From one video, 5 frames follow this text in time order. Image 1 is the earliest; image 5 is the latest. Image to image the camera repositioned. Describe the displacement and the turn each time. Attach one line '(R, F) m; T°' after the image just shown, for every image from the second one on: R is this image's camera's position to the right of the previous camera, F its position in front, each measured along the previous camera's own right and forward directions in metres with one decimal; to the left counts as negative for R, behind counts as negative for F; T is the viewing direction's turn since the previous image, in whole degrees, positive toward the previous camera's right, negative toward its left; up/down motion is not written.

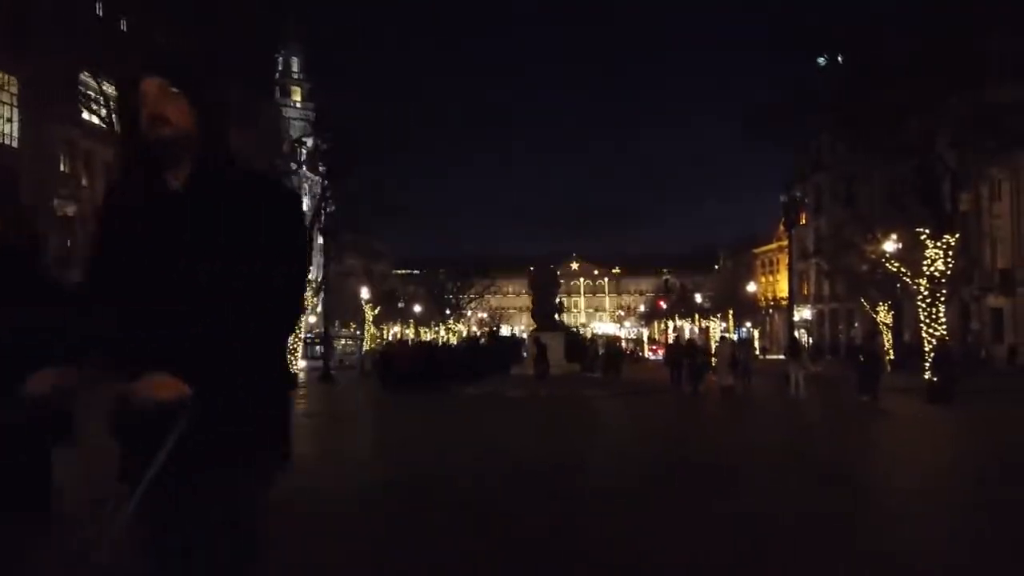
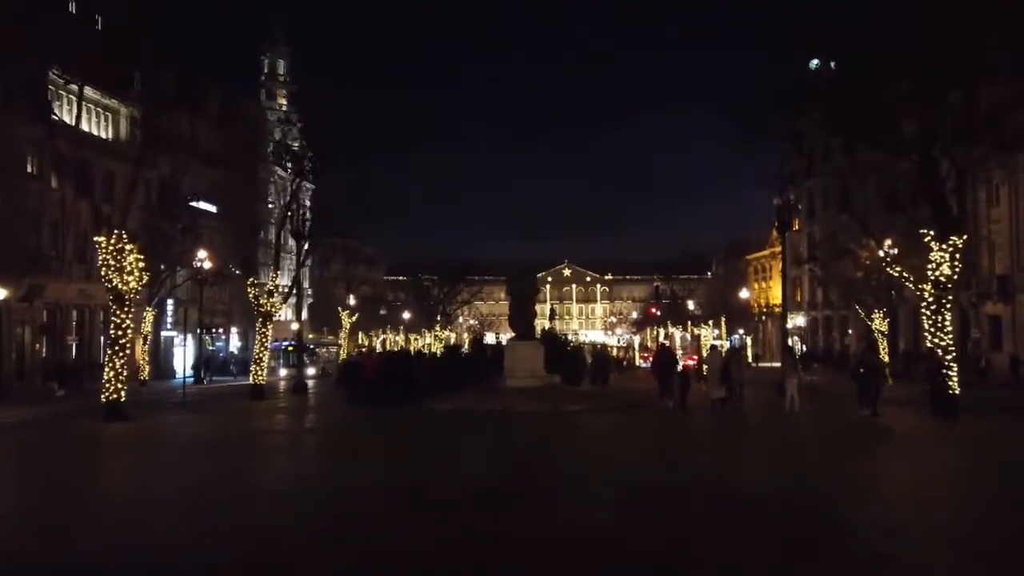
(+0.2, +1.0) m; 0°
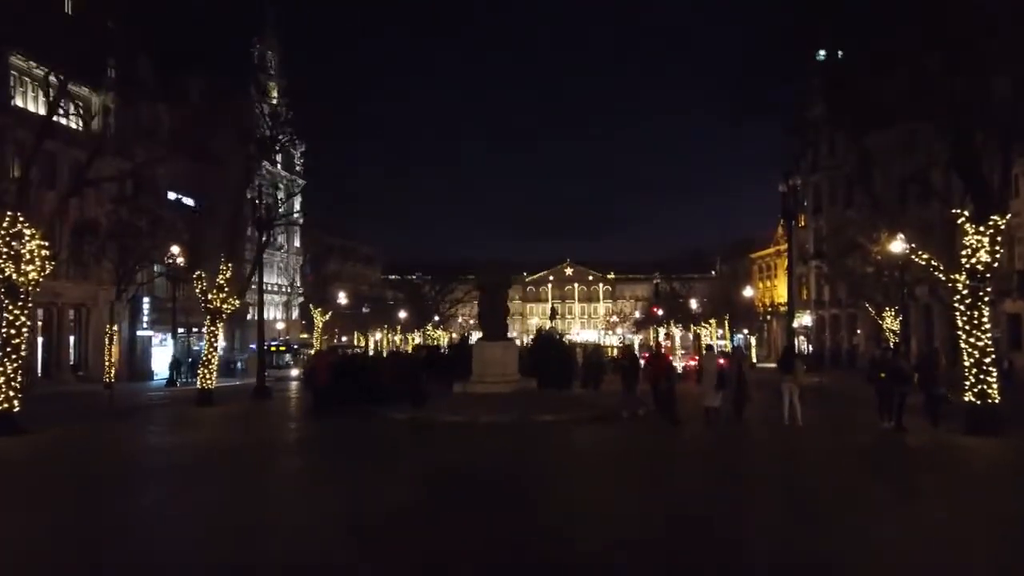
(+0.4, +1.8) m; 0°
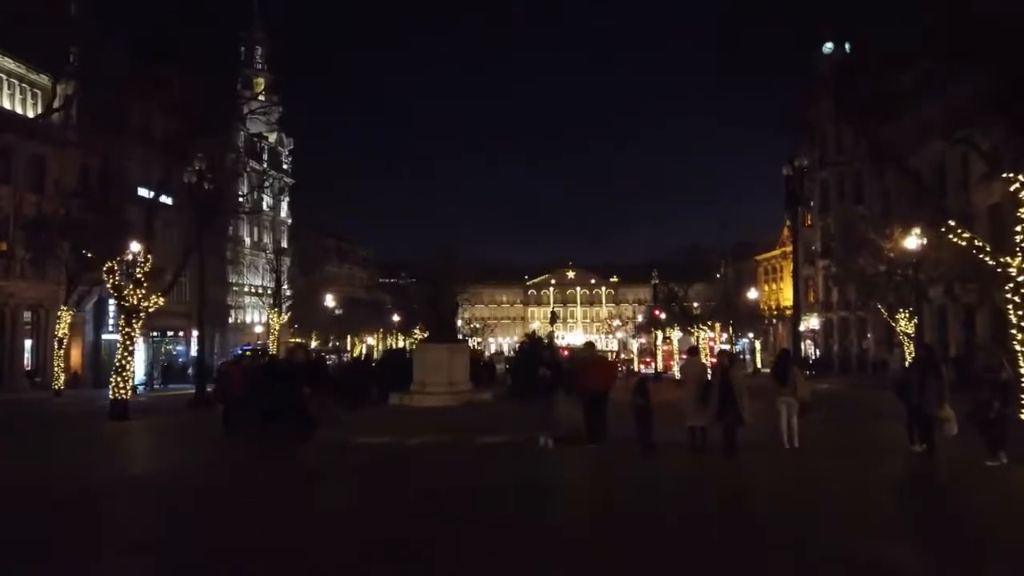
(+0.5, +2.2) m; 0°
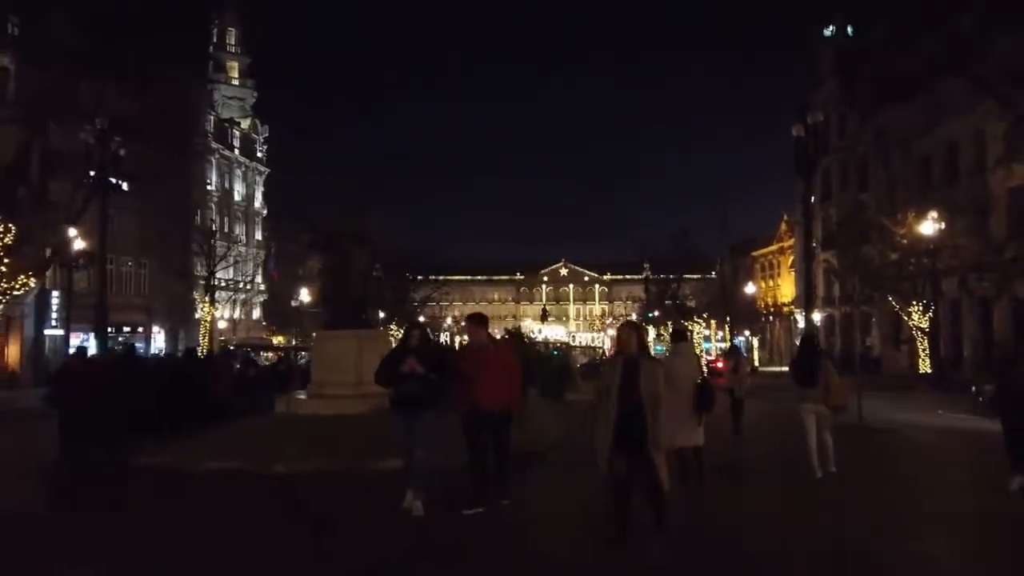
(+0.5, +2.7) m; 0°
